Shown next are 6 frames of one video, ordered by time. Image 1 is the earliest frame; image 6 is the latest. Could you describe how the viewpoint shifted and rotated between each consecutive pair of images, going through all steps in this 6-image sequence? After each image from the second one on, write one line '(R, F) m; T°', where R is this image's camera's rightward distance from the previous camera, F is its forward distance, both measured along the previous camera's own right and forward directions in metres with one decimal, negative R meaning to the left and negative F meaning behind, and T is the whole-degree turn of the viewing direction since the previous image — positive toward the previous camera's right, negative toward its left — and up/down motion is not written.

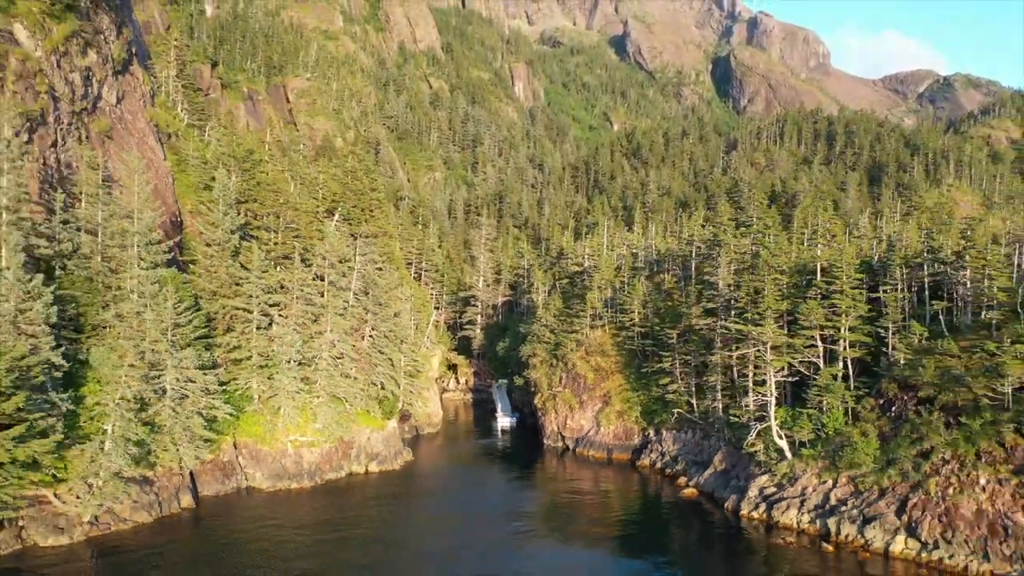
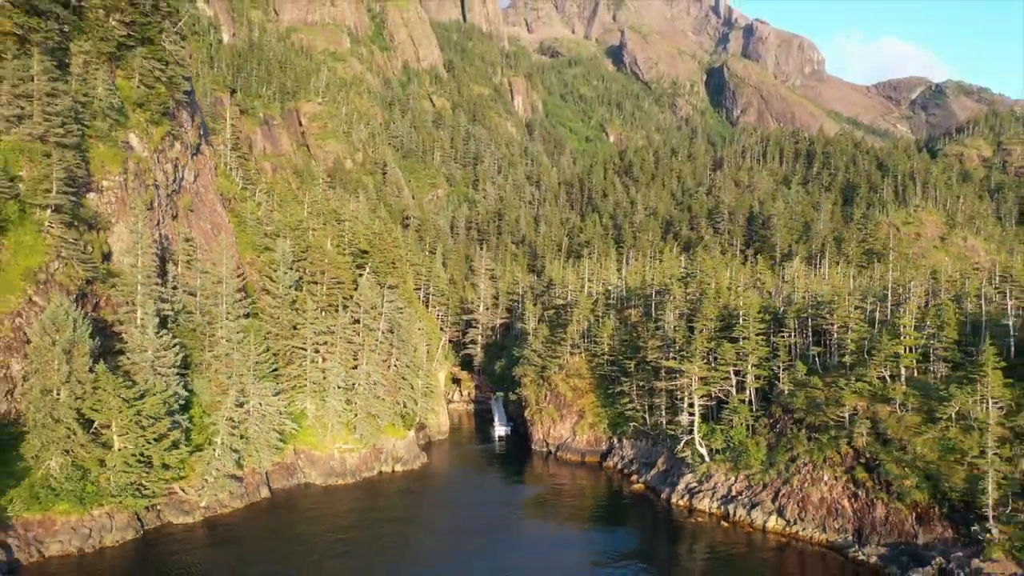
(+0.5, -13.9) m; 0°
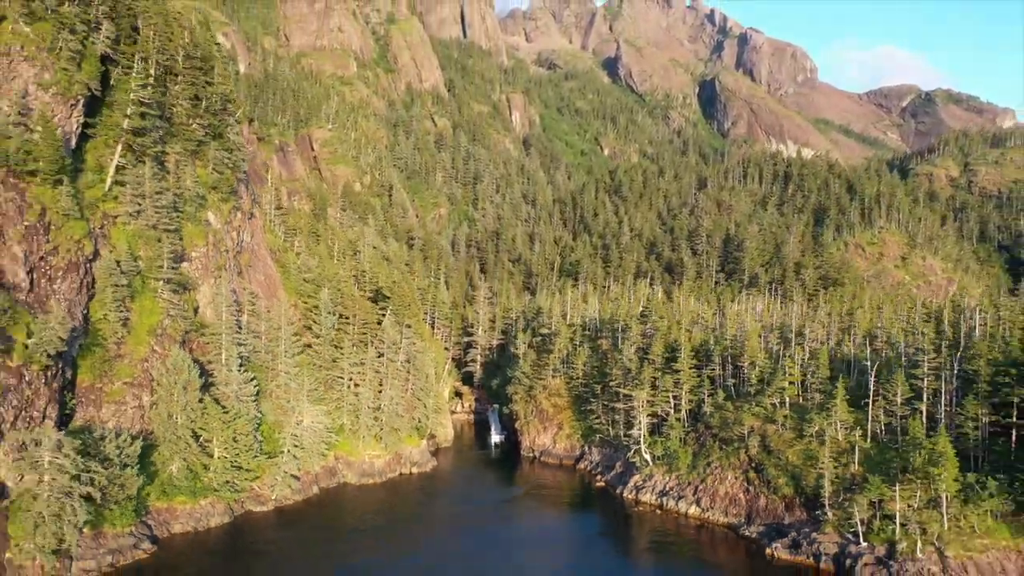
(+0.7, -16.8) m; 0°
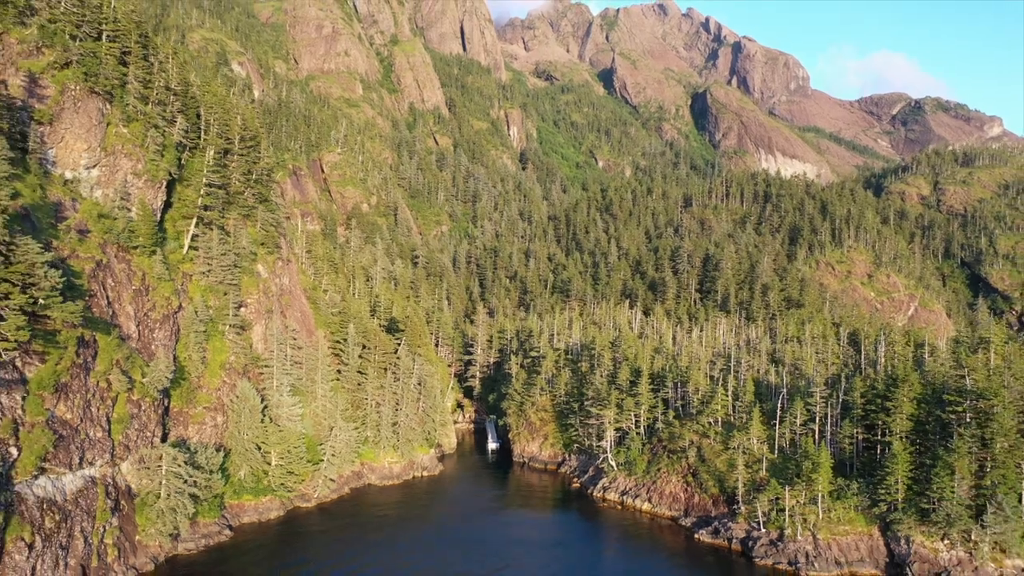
(+0.6, -17.1) m; 0°
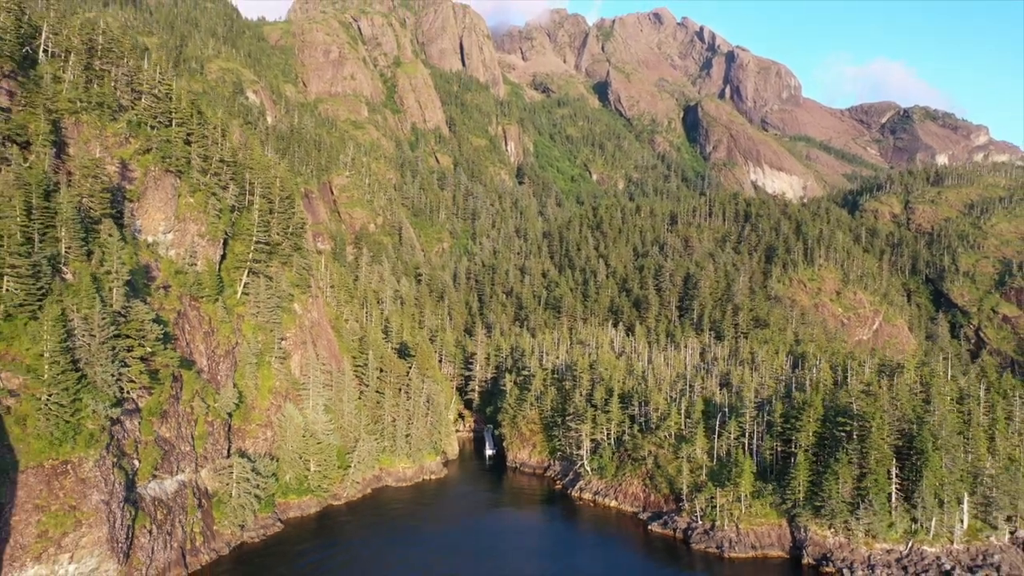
(+0.6, -18.5) m; 0°
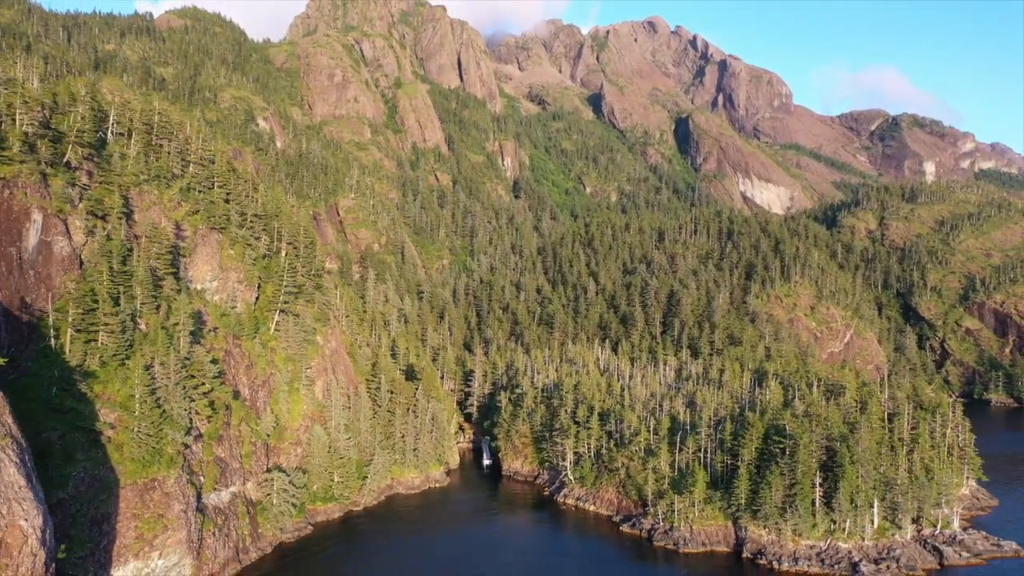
(+0.7, -17.0) m; 0°
